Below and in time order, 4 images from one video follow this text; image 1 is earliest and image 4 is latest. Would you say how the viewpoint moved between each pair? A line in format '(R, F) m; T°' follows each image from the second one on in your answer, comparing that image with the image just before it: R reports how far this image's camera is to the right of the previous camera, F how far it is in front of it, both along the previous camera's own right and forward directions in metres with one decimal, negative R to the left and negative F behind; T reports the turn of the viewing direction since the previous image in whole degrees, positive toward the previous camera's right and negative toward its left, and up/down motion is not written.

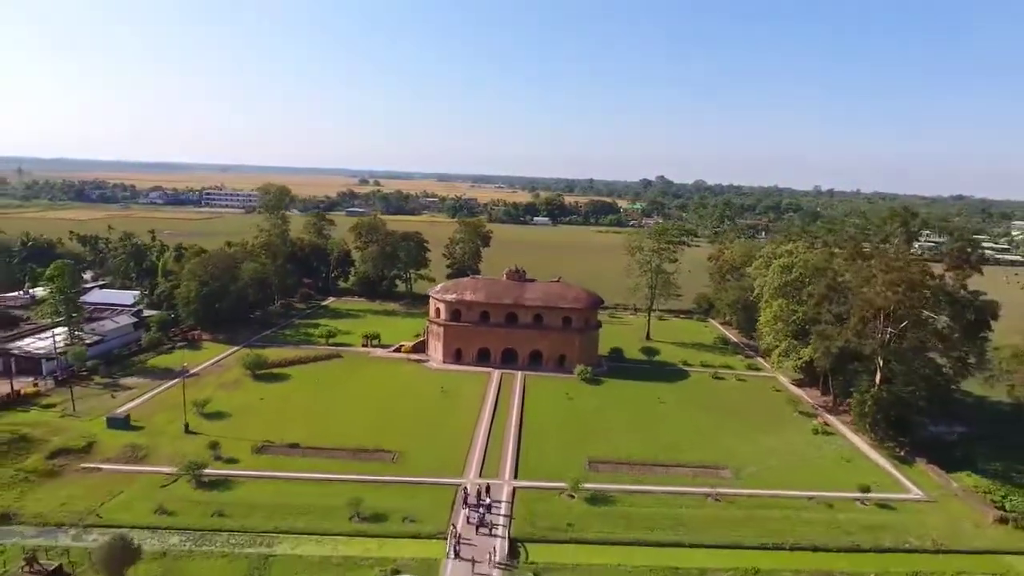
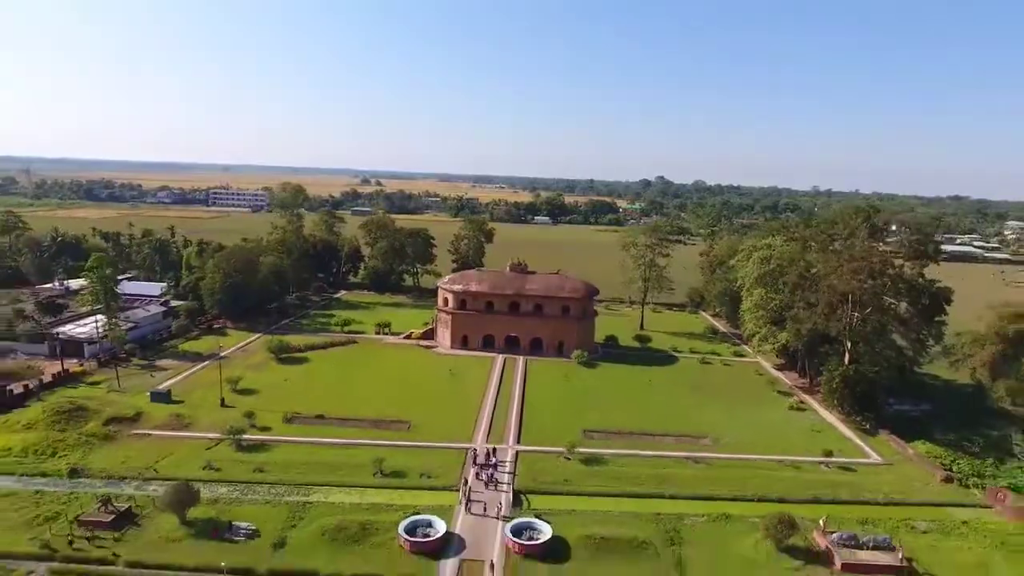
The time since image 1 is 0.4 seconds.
(-0.2, -4.0) m; 0°
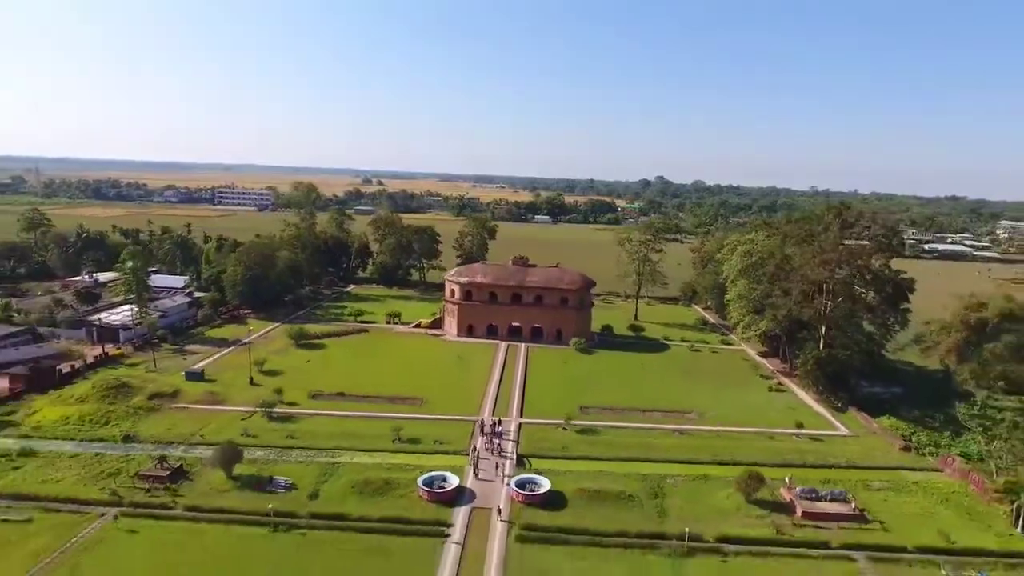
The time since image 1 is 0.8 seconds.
(-0.2, -3.9) m; 0°
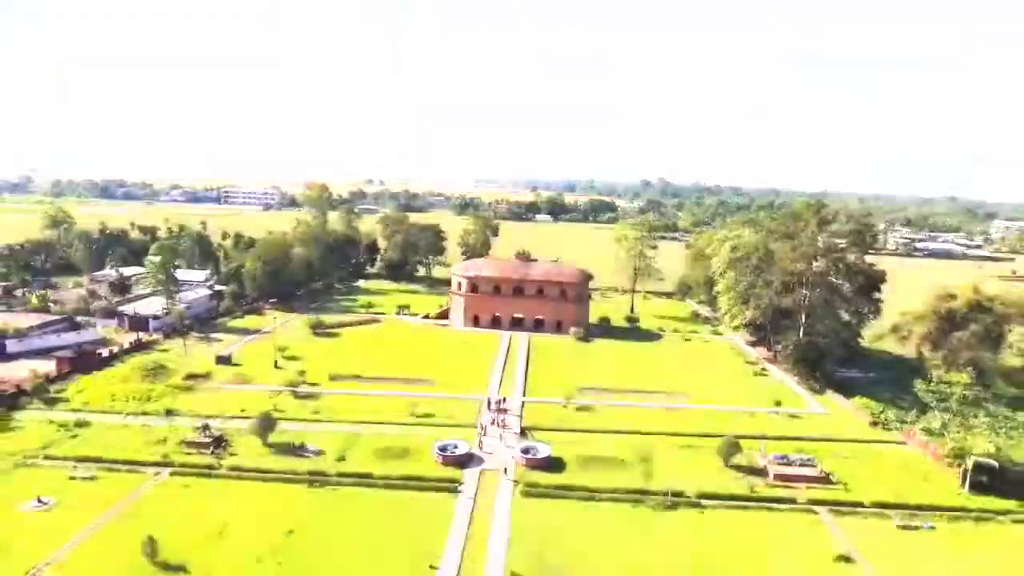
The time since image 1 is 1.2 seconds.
(-0.2, -3.8) m; 0°
